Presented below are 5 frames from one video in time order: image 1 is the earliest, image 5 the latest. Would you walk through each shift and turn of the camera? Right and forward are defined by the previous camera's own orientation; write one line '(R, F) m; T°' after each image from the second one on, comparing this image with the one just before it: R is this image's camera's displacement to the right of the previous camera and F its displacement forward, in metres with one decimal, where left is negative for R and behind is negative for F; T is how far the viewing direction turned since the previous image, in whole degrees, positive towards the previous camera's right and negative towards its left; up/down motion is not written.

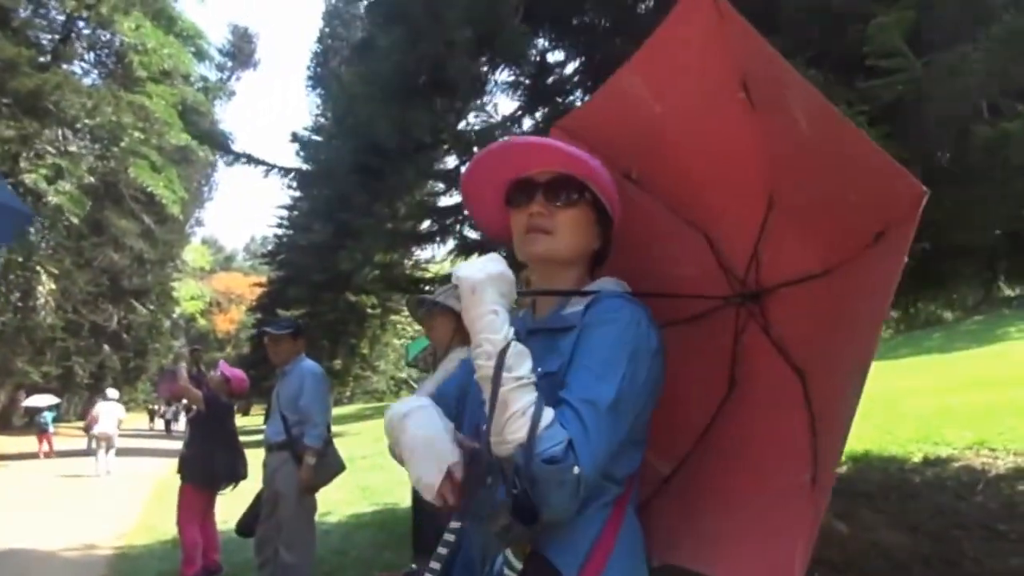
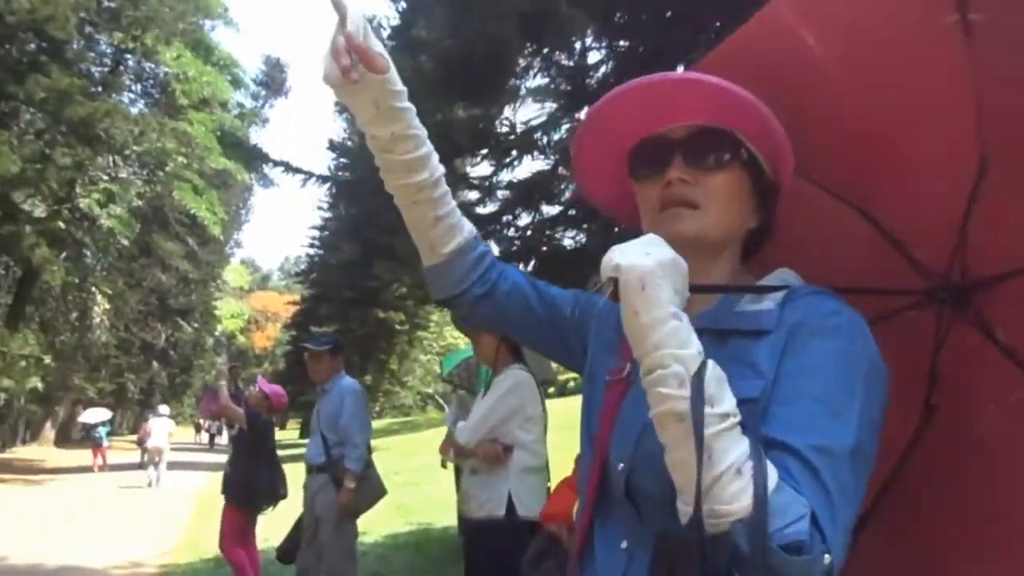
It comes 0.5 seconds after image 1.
(-0.1, -0.1) m; -2°
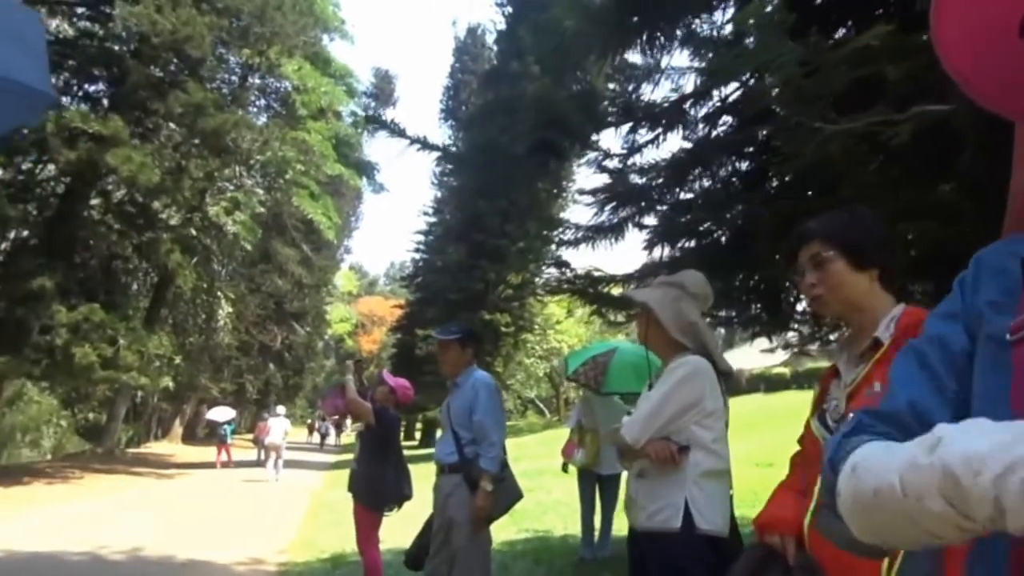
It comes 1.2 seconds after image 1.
(-0.3, +0.2) m; -8°
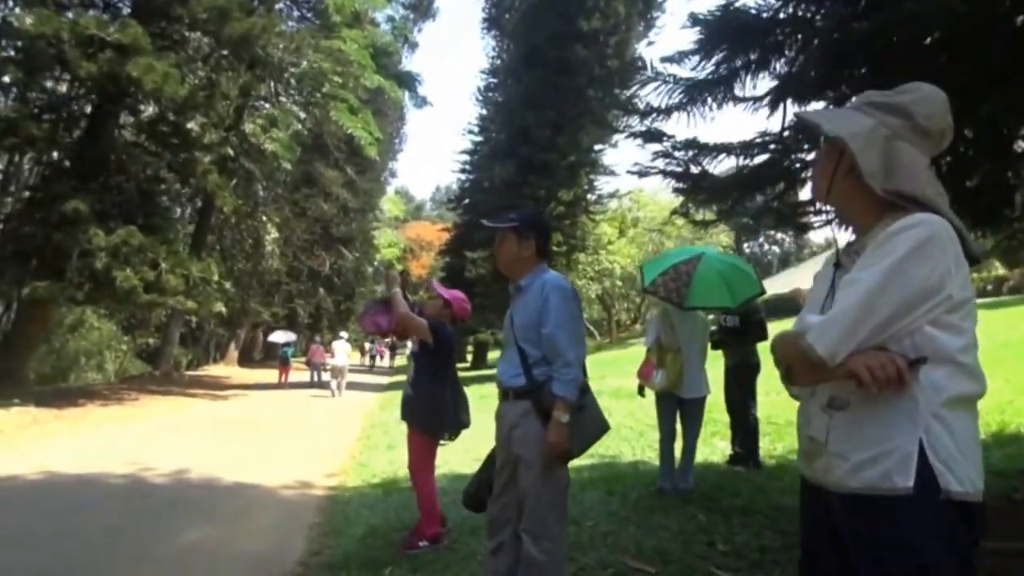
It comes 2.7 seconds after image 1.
(-0.2, +1.1) m; -4°
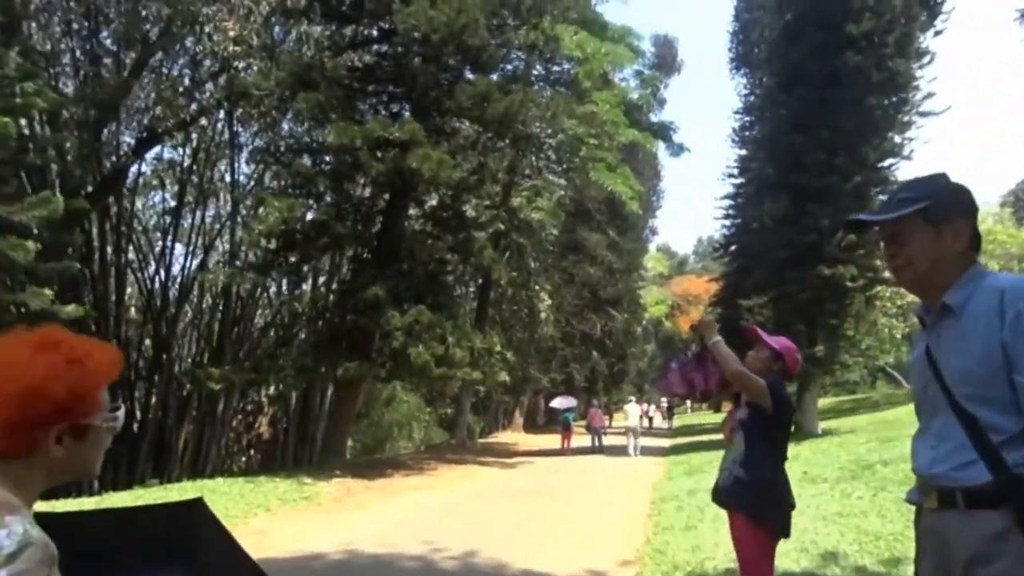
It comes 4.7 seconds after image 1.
(-0.4, +1.3) m; -21°
